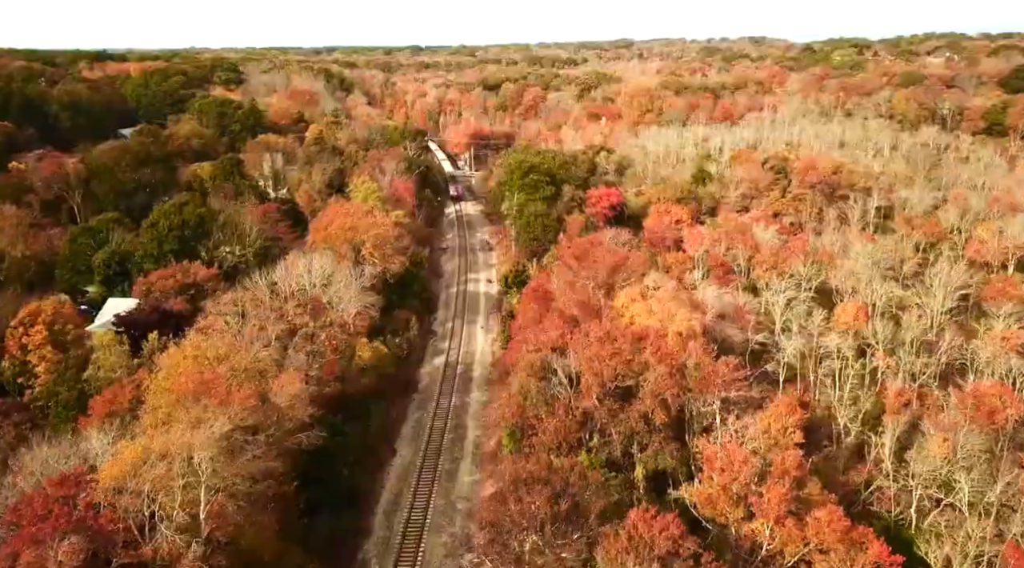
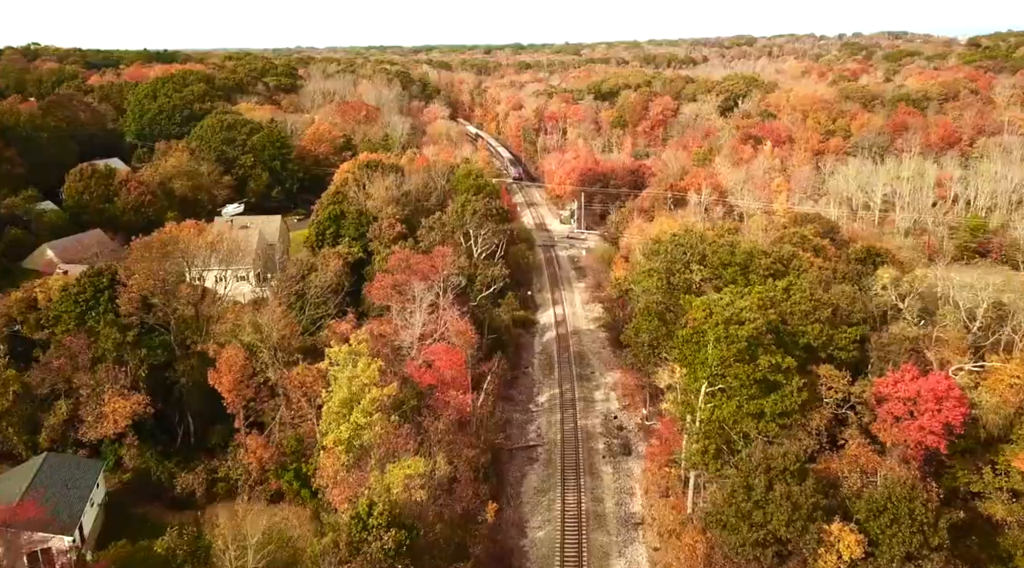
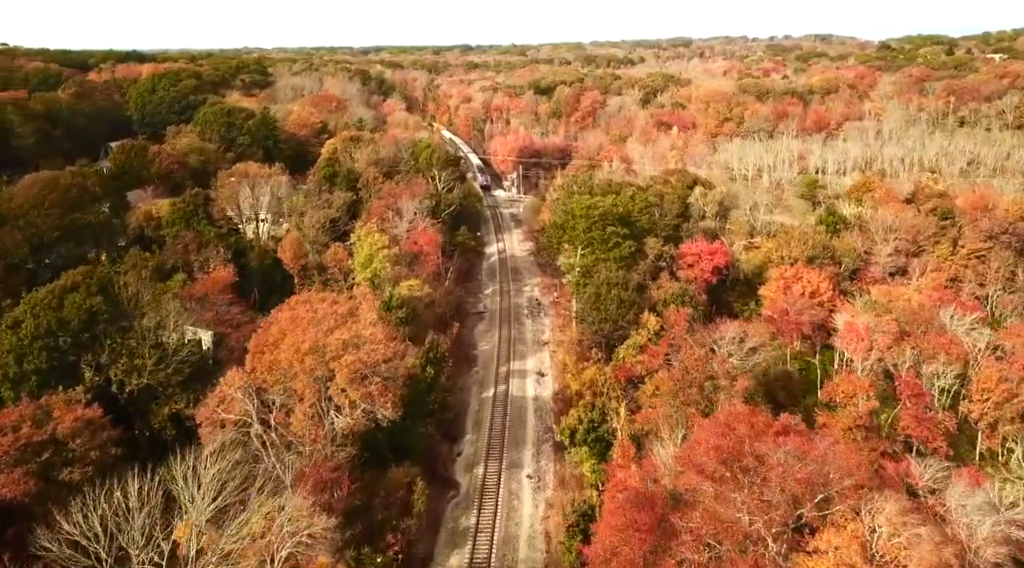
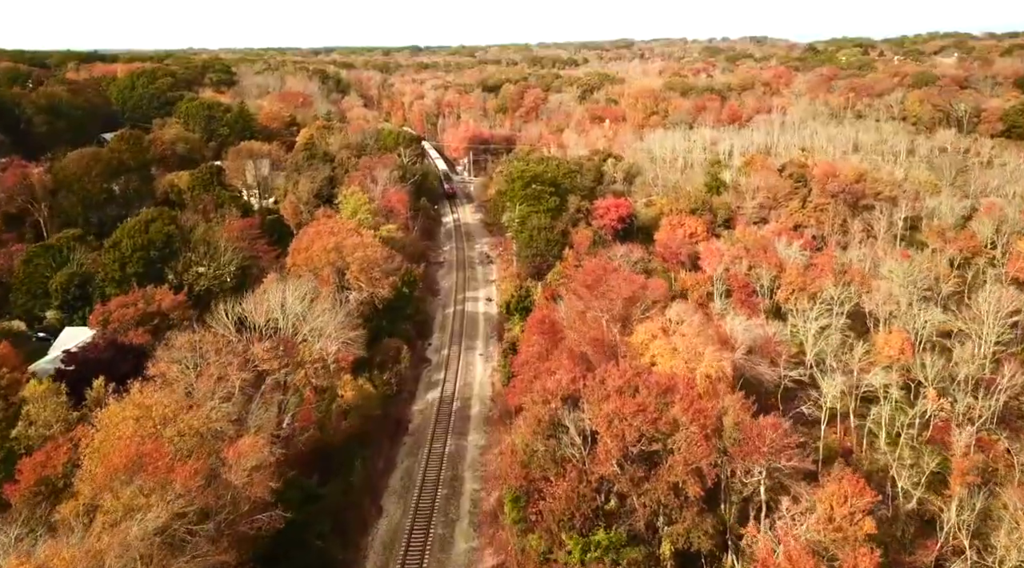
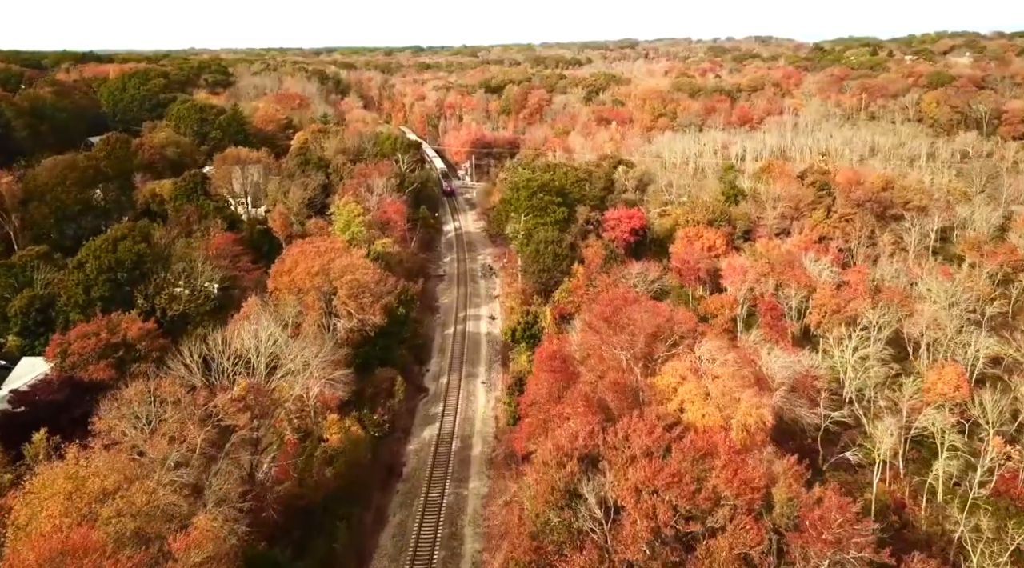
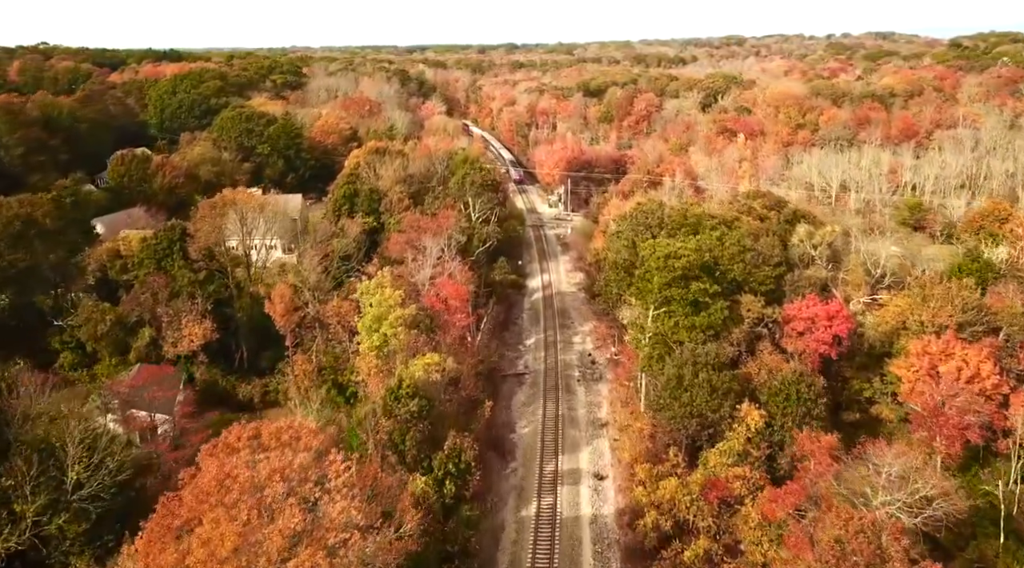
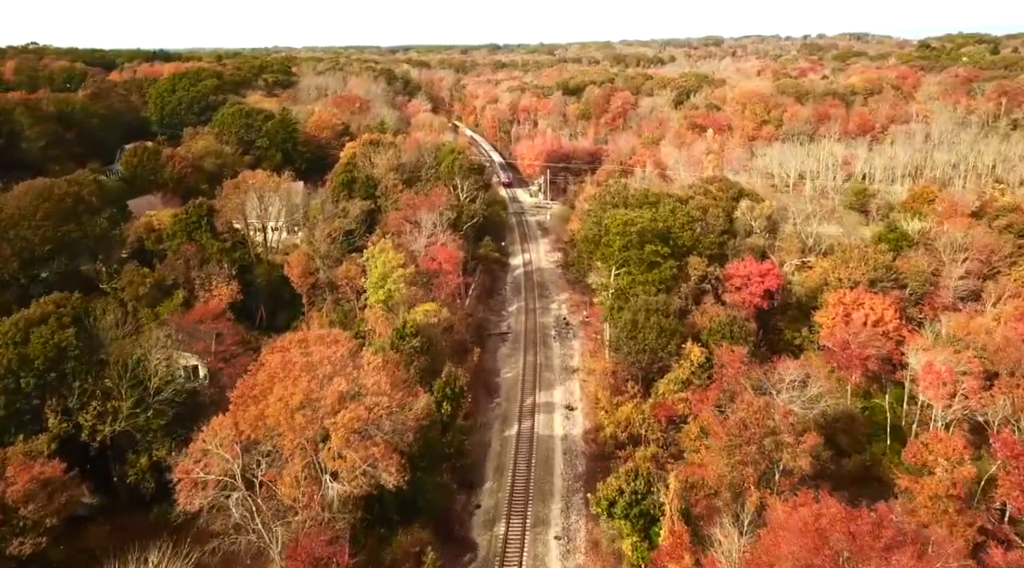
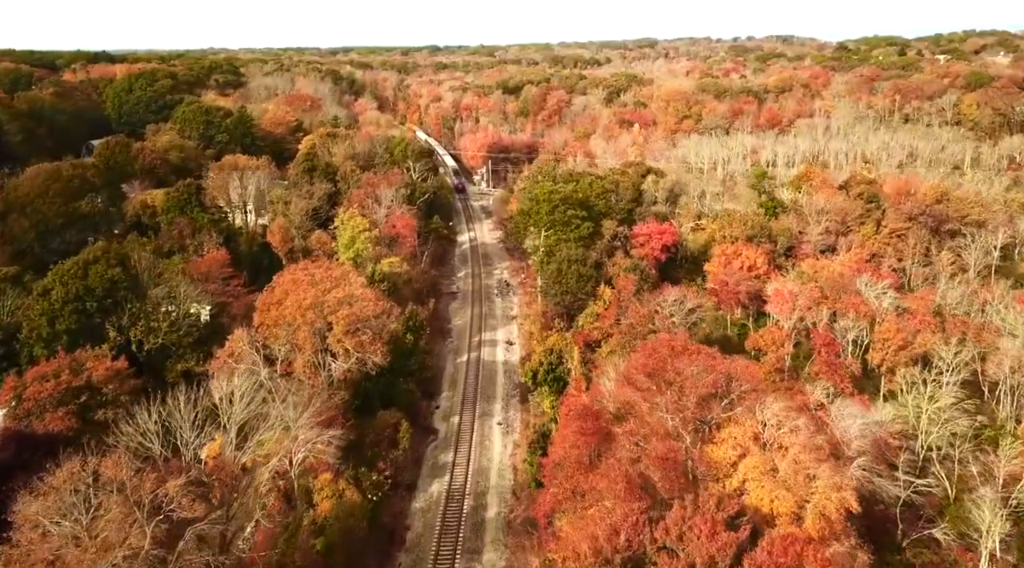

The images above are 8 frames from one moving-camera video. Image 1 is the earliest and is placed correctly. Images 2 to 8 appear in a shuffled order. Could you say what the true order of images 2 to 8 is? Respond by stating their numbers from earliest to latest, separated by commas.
4, 5, 8, 3, 7, 6, 2
